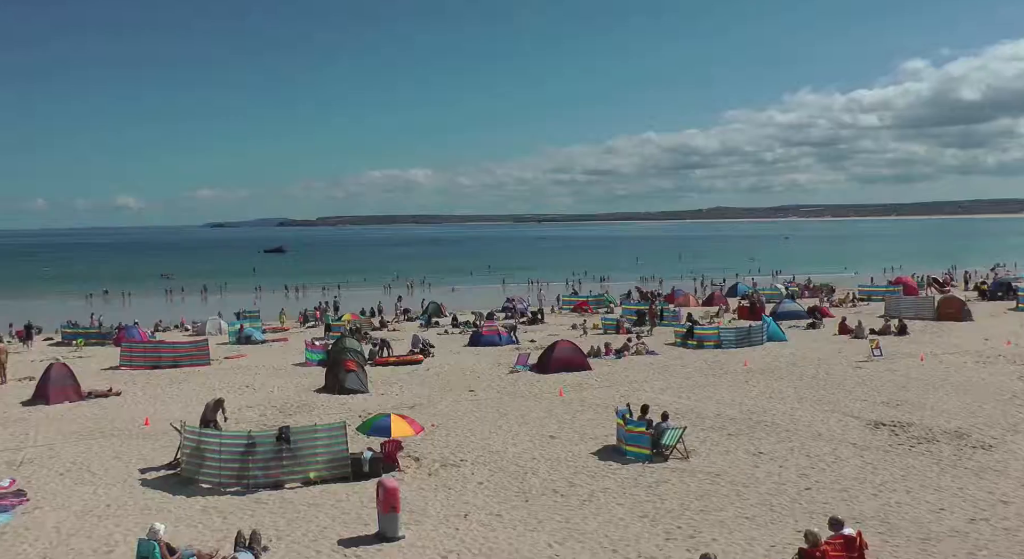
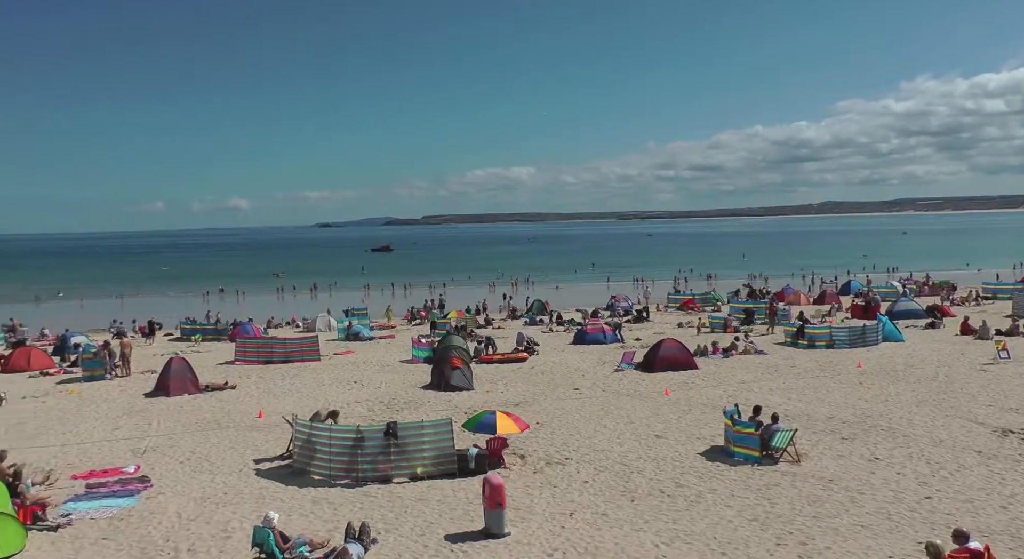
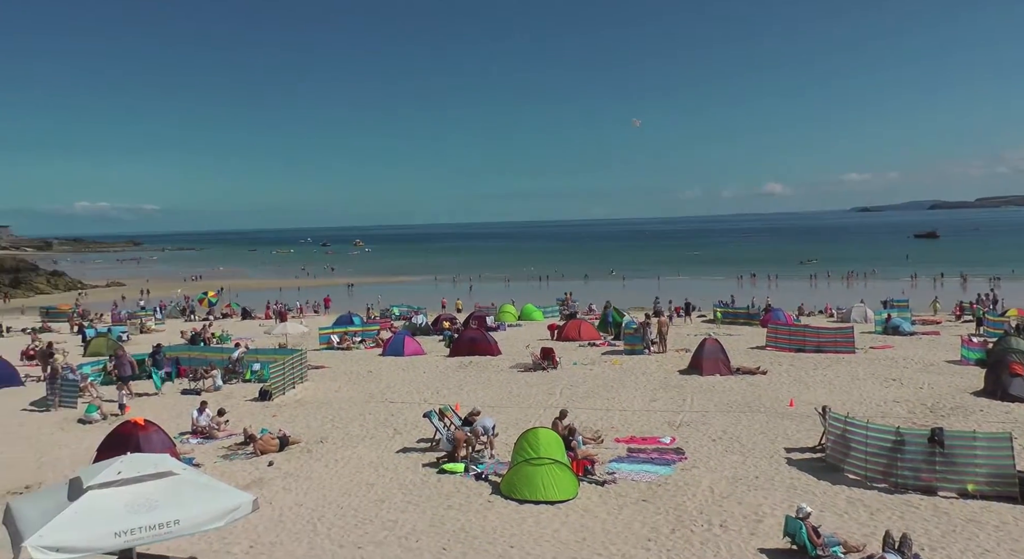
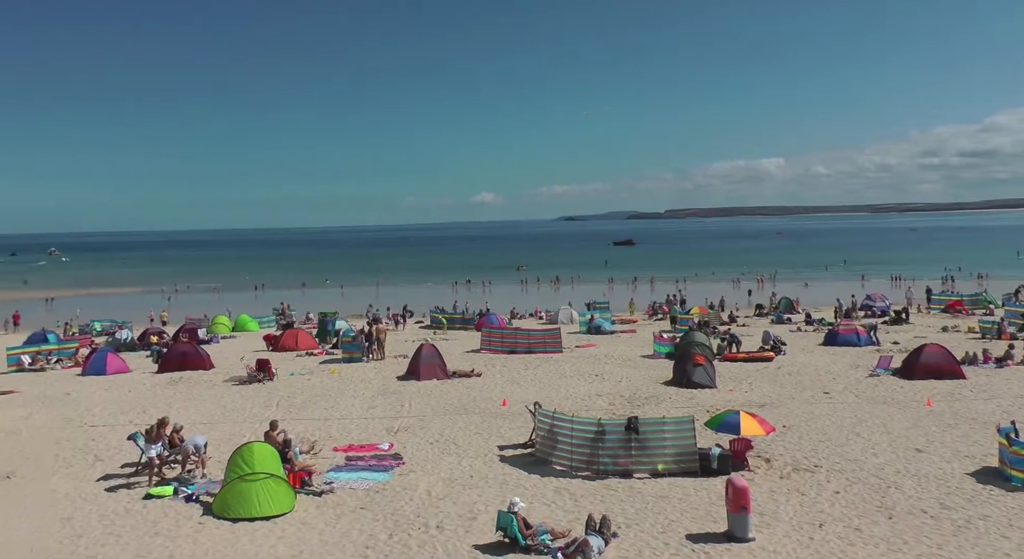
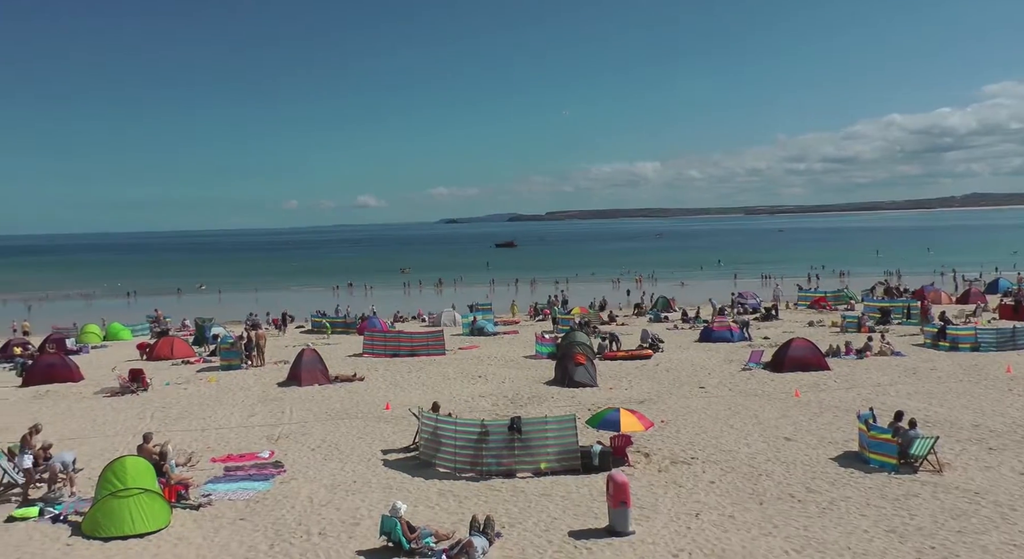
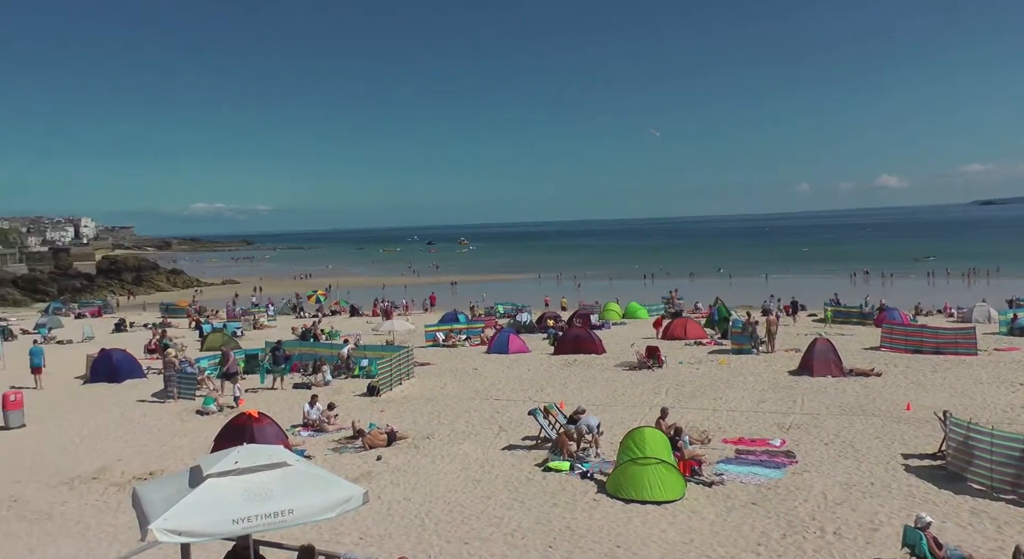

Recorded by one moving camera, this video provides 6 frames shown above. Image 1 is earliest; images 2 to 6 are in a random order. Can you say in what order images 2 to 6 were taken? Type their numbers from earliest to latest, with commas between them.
2, 5, 4, 3, 6
